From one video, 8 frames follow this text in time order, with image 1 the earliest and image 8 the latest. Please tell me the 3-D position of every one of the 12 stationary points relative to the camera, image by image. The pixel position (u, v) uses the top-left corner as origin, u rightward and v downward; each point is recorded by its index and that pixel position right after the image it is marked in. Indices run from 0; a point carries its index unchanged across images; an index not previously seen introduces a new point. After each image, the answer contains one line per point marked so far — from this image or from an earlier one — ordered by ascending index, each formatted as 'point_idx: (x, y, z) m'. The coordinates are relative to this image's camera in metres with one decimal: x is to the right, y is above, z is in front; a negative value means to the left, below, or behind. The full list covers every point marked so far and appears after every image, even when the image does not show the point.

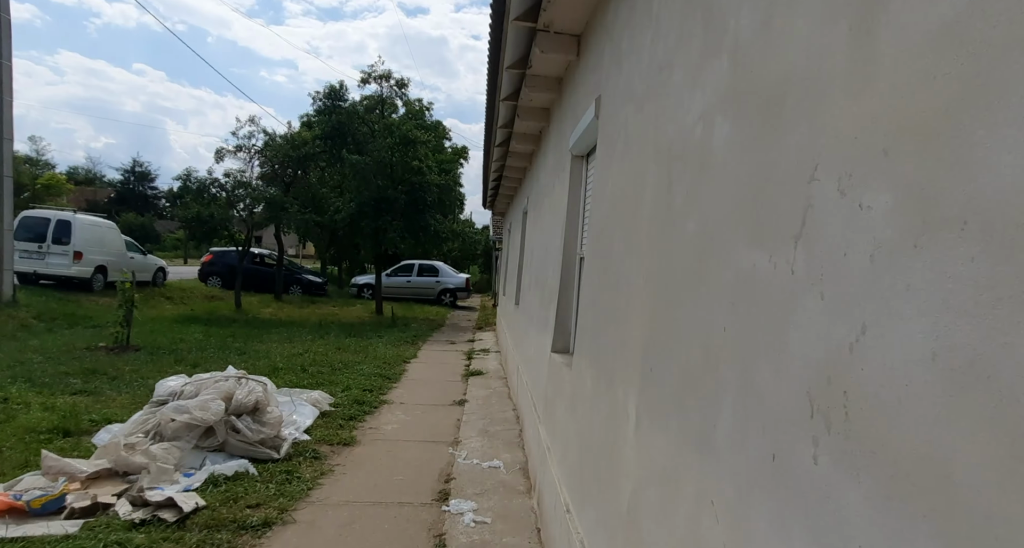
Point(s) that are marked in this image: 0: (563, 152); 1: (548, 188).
0: (+0.4, +0.9, +4.6) m
1: (+0.3, +0.8, +5.4) m
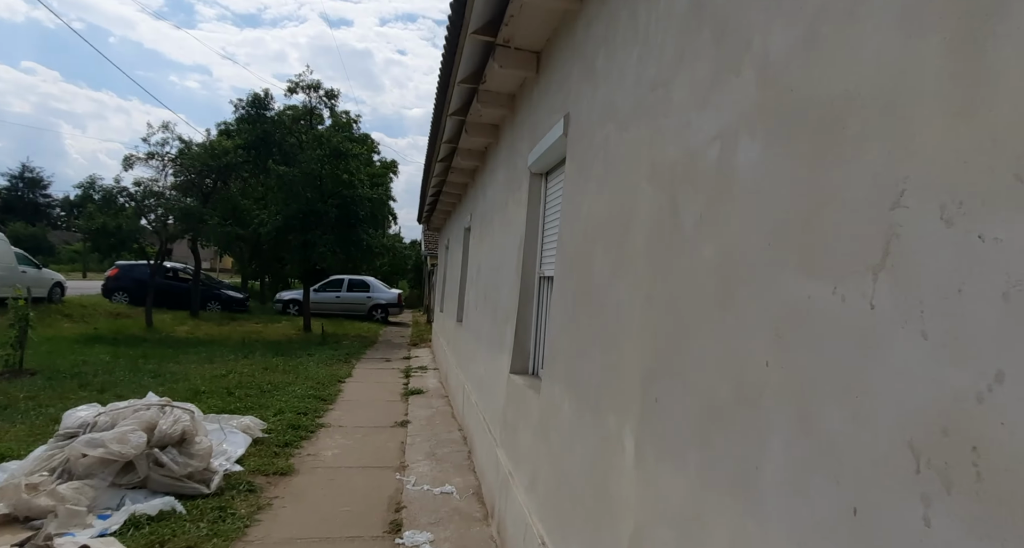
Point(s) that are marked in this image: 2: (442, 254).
0: (0.0, +0.8, +4.5) m
1: (-0.1, +0.6, +5.3) m
2: (-1.5, +0.4, +13.7) m
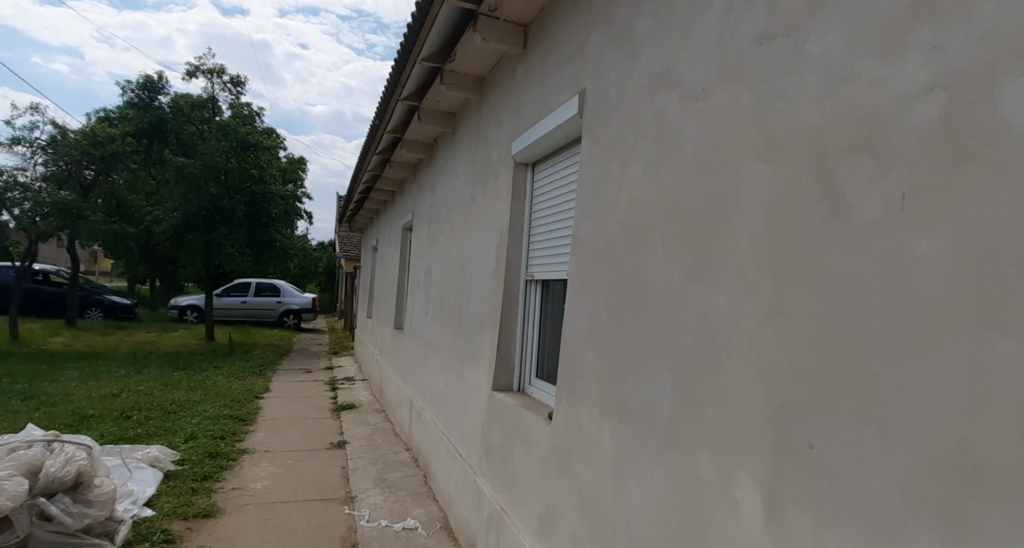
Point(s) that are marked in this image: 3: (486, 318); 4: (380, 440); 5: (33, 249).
0: (-0.2, +0.8, +4.0) m
1: (-0.4, +0.6, +4.8) m
2: (-3.0, +0.4, +12.8) m
3: (-0.2, -0.3, +3.8) m
4: (-1.4, -1.8, +6.5) m
5: (-11.0, +0.6, +13.7) m
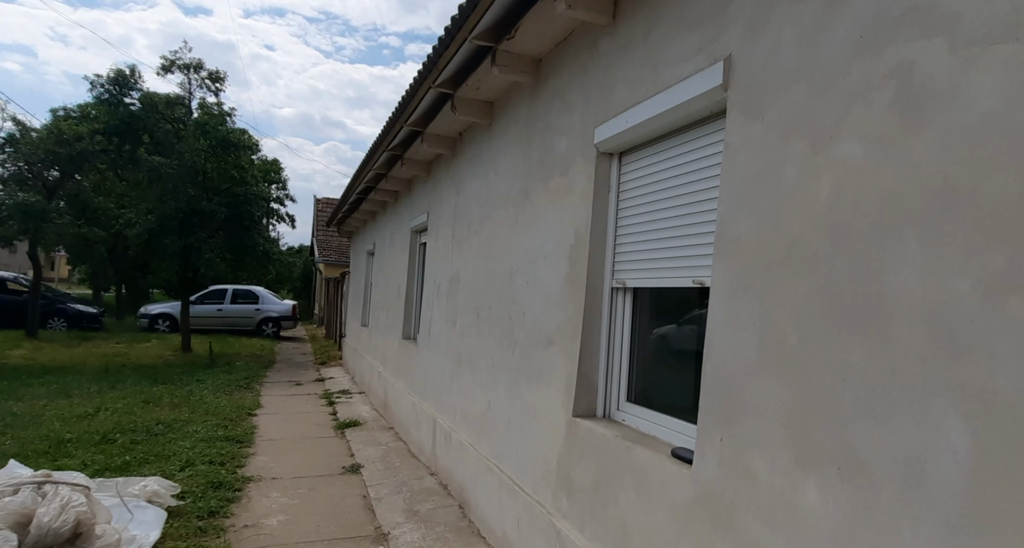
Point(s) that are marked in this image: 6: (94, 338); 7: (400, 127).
0: (+0.2, +0.7, +3.5) m
1: (-0.1, +0.6, +4.3) m
2: (-3.0, +0.3, +12.2) m
3: (+0.2, -0.3, +3.3) m
4: (-1.1, -1.9, +5.9) m
5: (-11.0, +0.4, +12.7) m
6: (-11.4, -1.8, +16.4) m
7: (-1.1, +1.4, +5.8) m
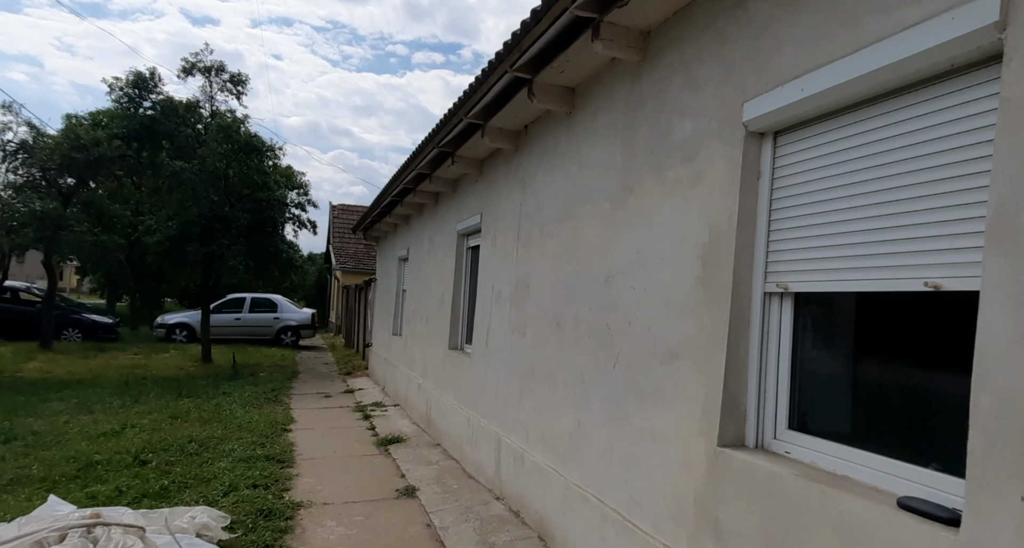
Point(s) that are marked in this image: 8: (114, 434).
0: (+0.8, +0.7, +3.1) m
1: (+0.5, +0.5, +3.8) m
2: (-2.4, +0.1, +11.7) m
3: (+0.8, -0.3, +2.8) m
4: (-0.5, -1.9, +5.4) m
5: (-10.4, +0.2, +12.4) m
6: (-10.7, -2.0, +16.0) m
7: (-0.5, +1.4, +5.3) m
8: (-4.6, -1.8, +6.9) m
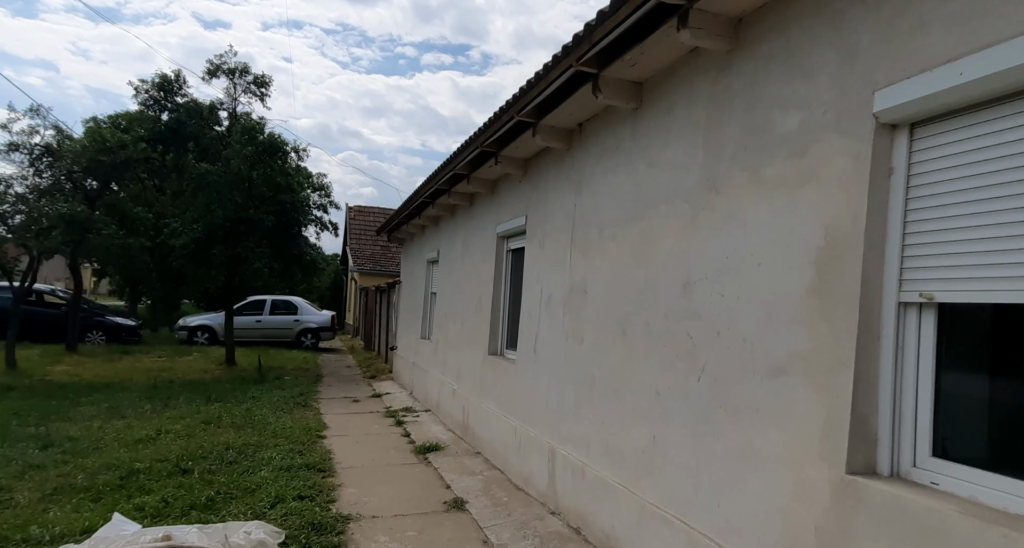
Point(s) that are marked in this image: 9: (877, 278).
0: (+1.2, +0.7, +2.9) m
1: (+0.9, +0.5, +3.6) m
2: (-1.8, +0.1, +11.6) m
3: (+1.2, -0.4, +2.6) m
4: (-0.1, -2.0, +5.2) m
5: (-9.8, +0.1, +12.4) m
6: (-10.0, -2.1, +16.0) m
7: (0.0, +1.3, +5.1) m
8: (-4.1, -1.9, +6.8) m
9: (+1.4, 0.0, +2.3) m
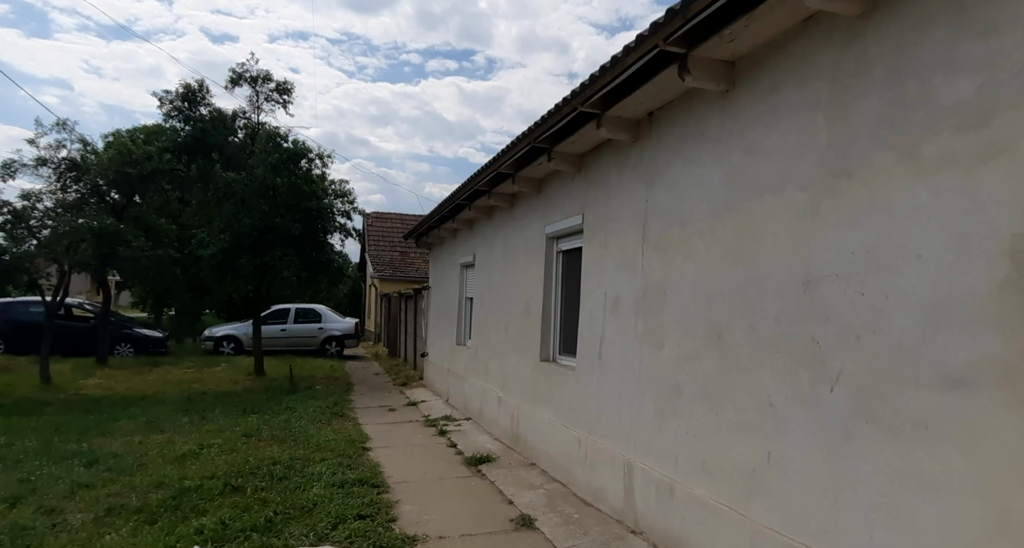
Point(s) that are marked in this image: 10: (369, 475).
0: (+1.7, +0.7, +2.5) m
1: (+1.4, +0.5, +3.3) m
2: (-1.1, 0.0, +11.3) m
3: (+1.7, -0.3, +2.3) m
4: (+0.5, -2.0, +4.9) m
5: (-9.1, -0.1, +12.2) m
6: (-9.2, -2.4, +15.8) m
7: (+0.5, +1.3, +4.8) m
8: (-3.5, -2.0, +6.5) m
9: (+1.9, 0.0, +2.0) m
10: (-1.4, -2.0, +6.0) m
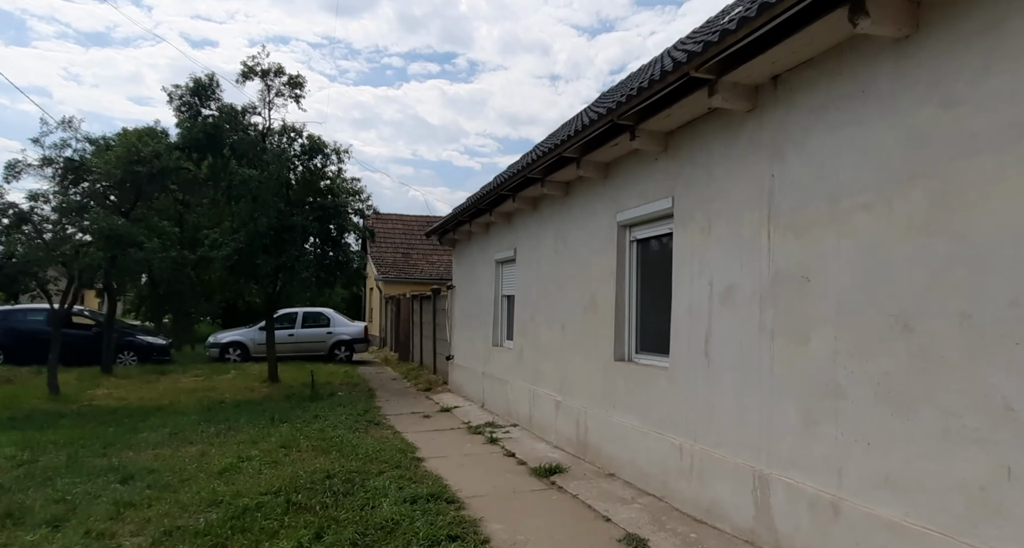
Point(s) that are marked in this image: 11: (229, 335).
0: (+2.5, +0.8, +2.0) m
1: (+2.2, +0.6, +2.7) m
2: (-0.5, 0.0, +10.7) m
3: (+2.5, -0.2, +1.7) m
4: (+1.3, -1.9, +4.3) m
5: (-8.5, -0.2, +11.5) m
6: (-8.6, -2.5, +15.1) m
7: (+1.2, +1.4, +4.2) m
8: (-2.7, -2.0, +5.9) m
9: (+2.7, +0.1, +1.4) m
10: (-0.7, -2.0, +5.4) m
11: (-8.4, -1.8, +17.9) m
